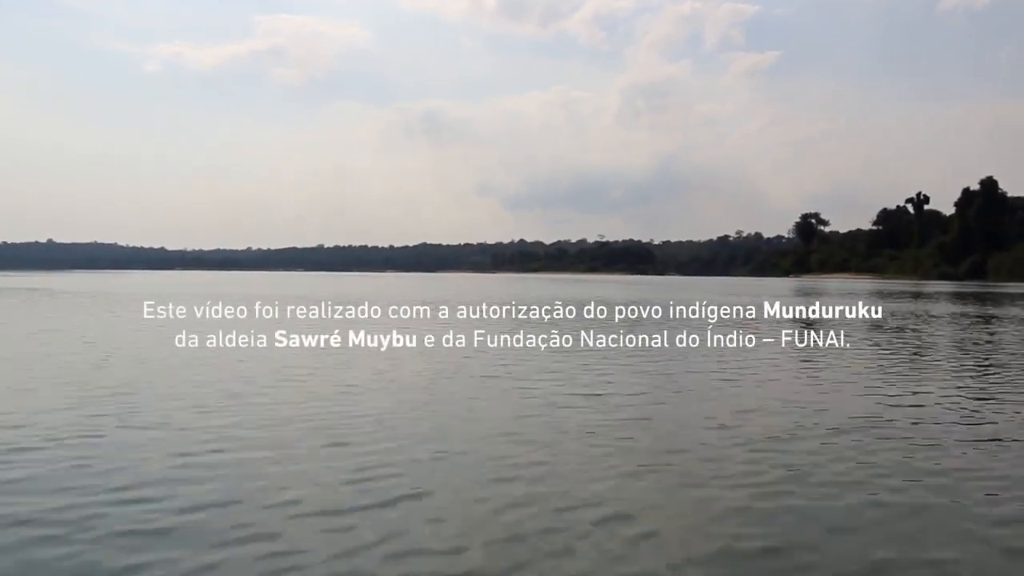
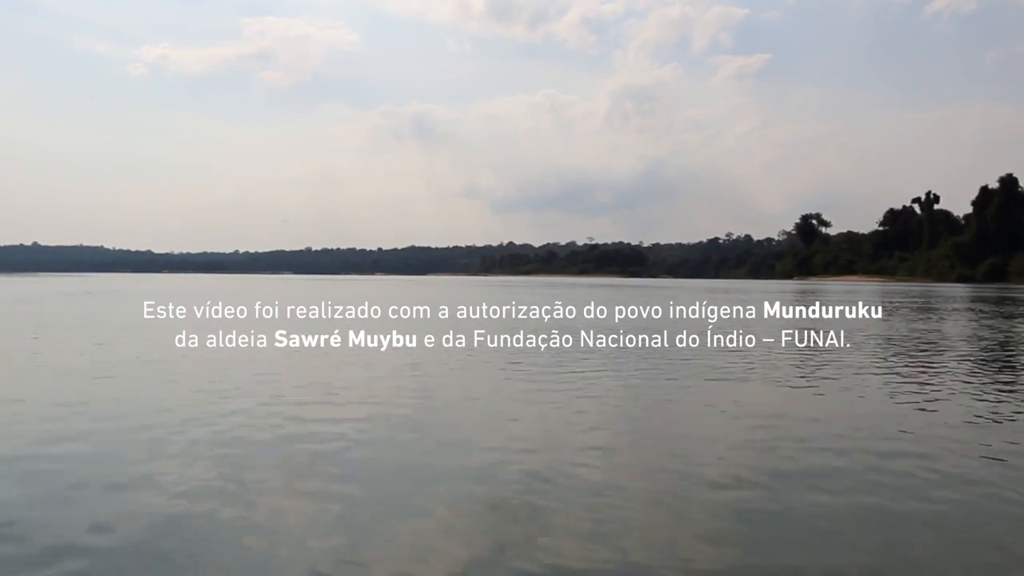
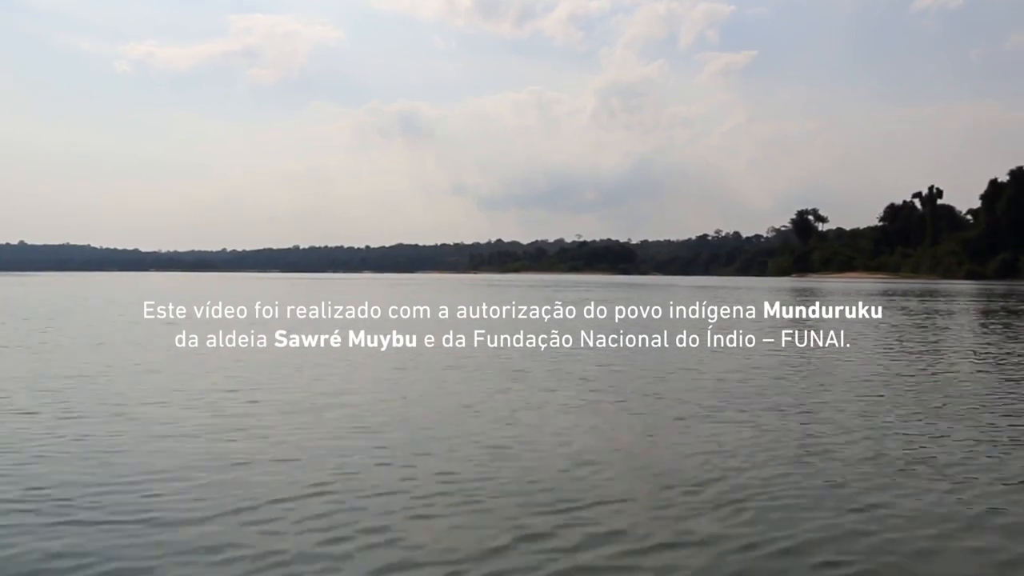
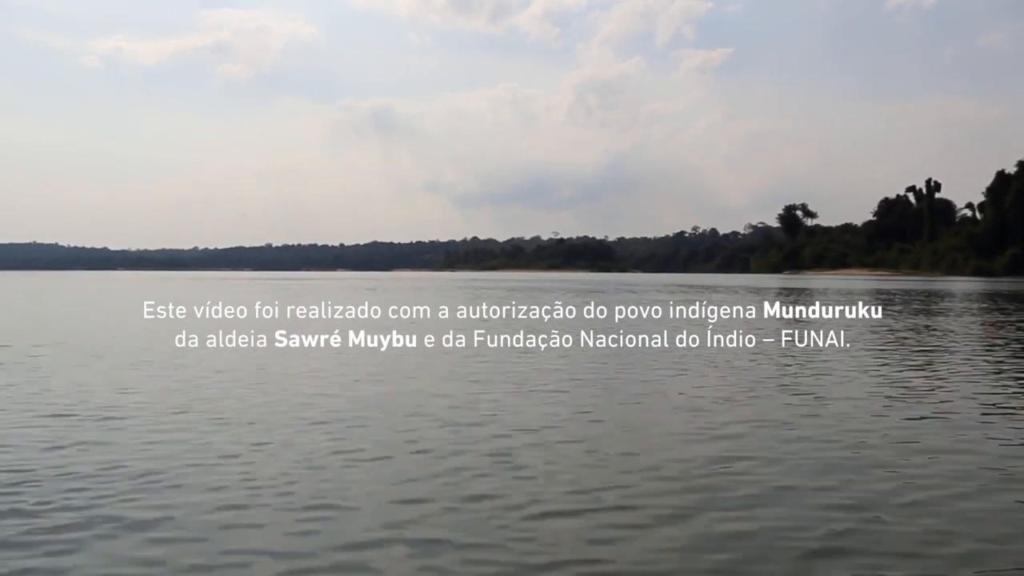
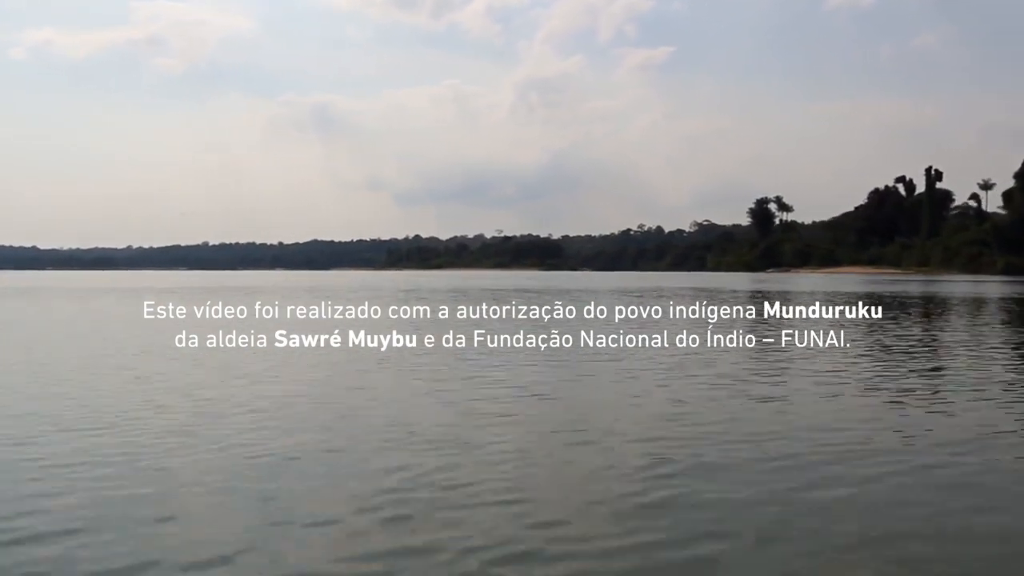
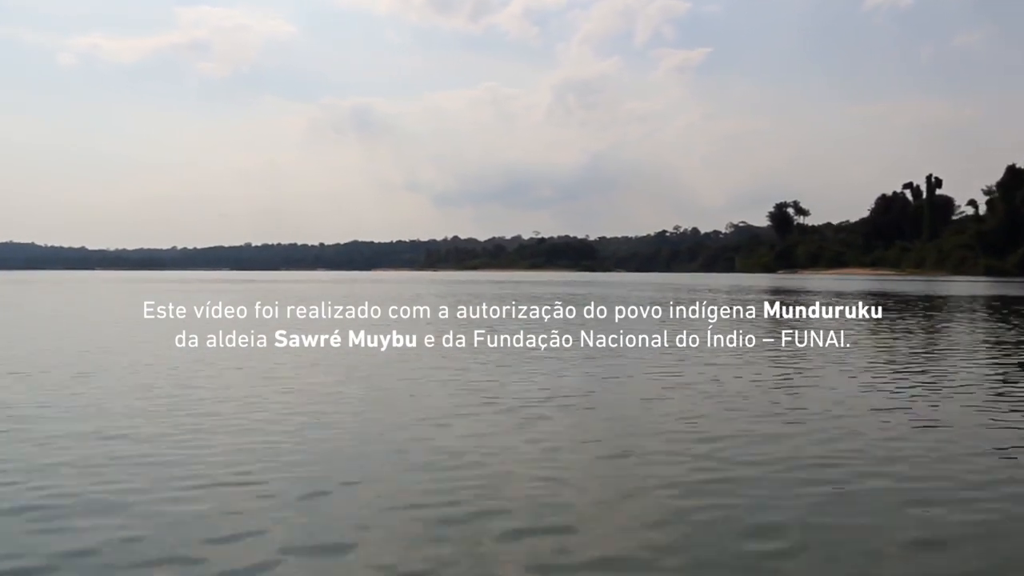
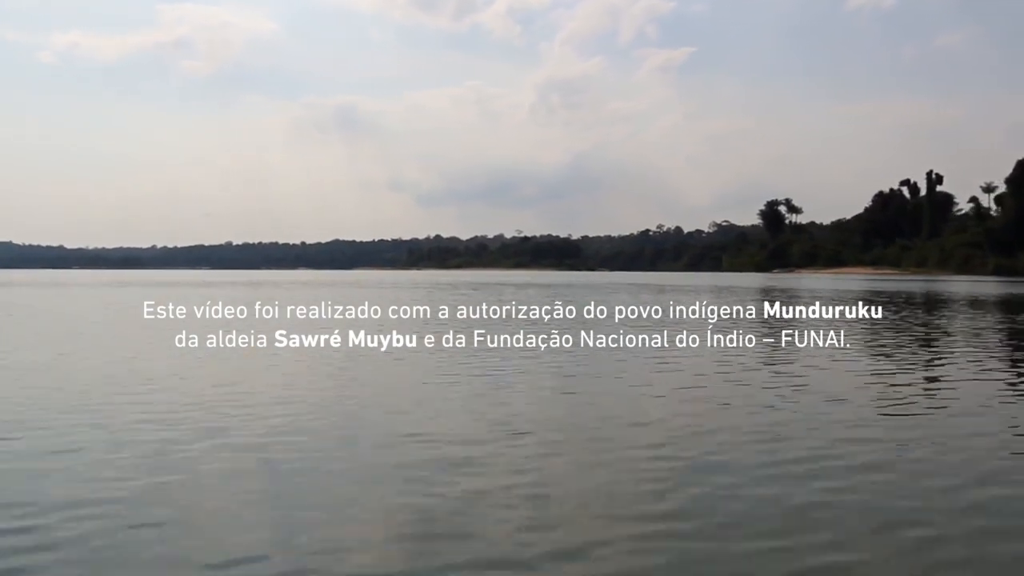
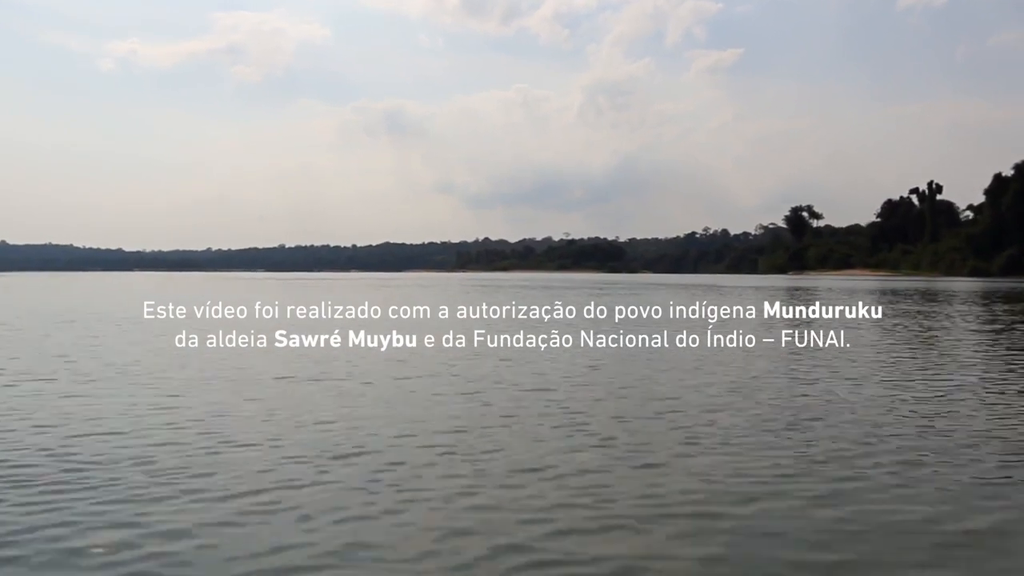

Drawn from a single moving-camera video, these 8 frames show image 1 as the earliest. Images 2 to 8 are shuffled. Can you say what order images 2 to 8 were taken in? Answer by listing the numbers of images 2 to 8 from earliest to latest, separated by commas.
2, 3, 8, 4, 6, 7, 5
